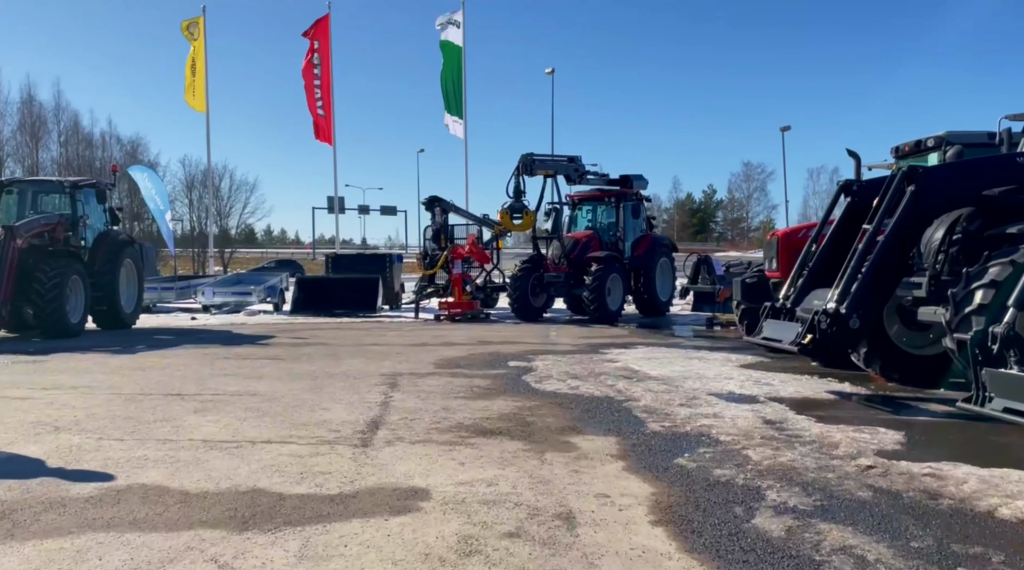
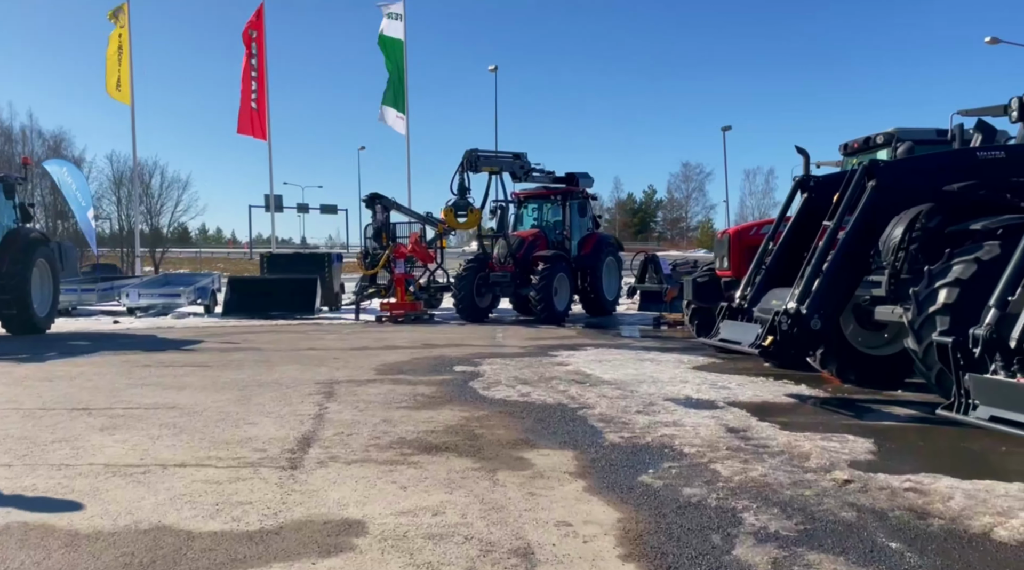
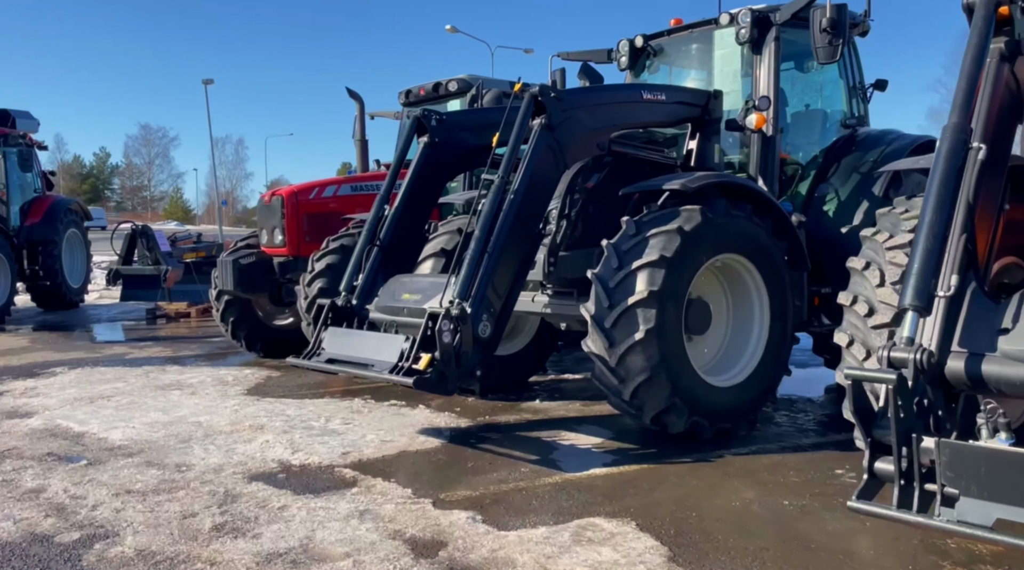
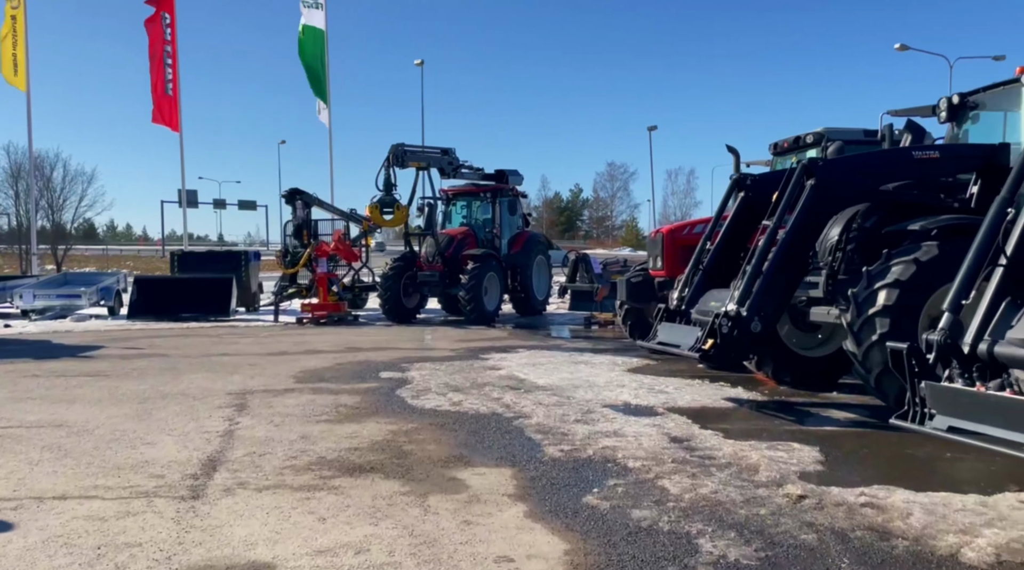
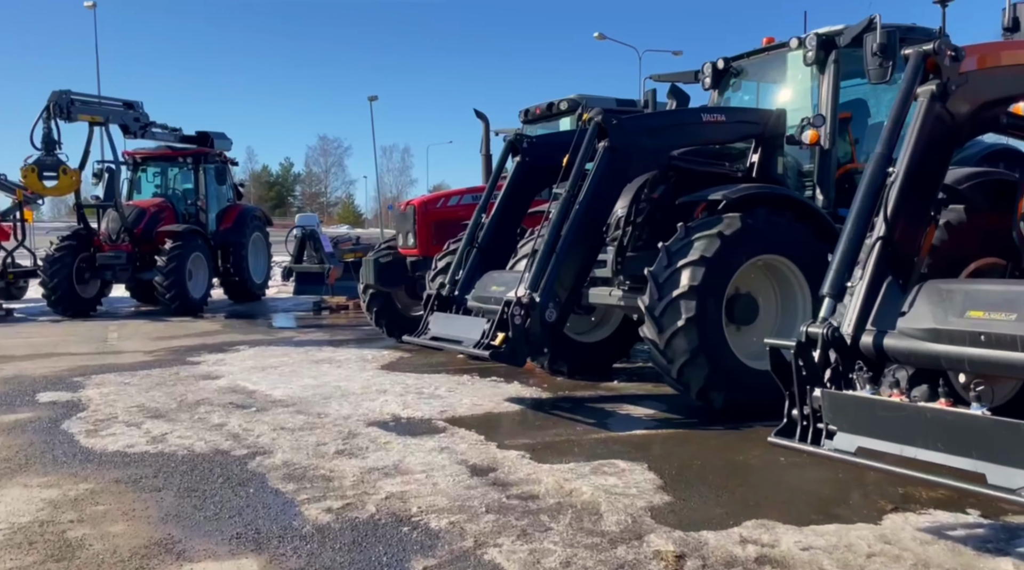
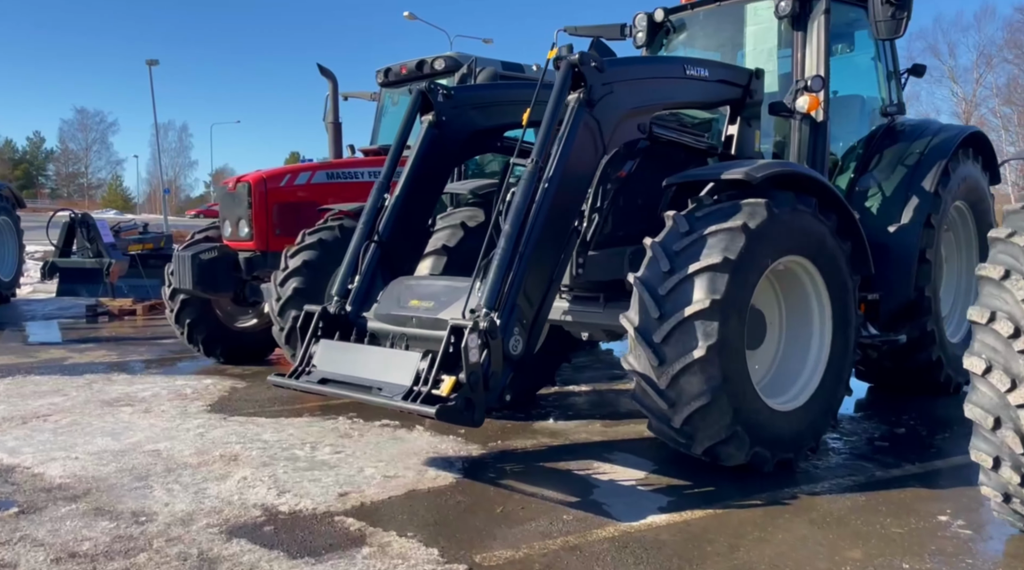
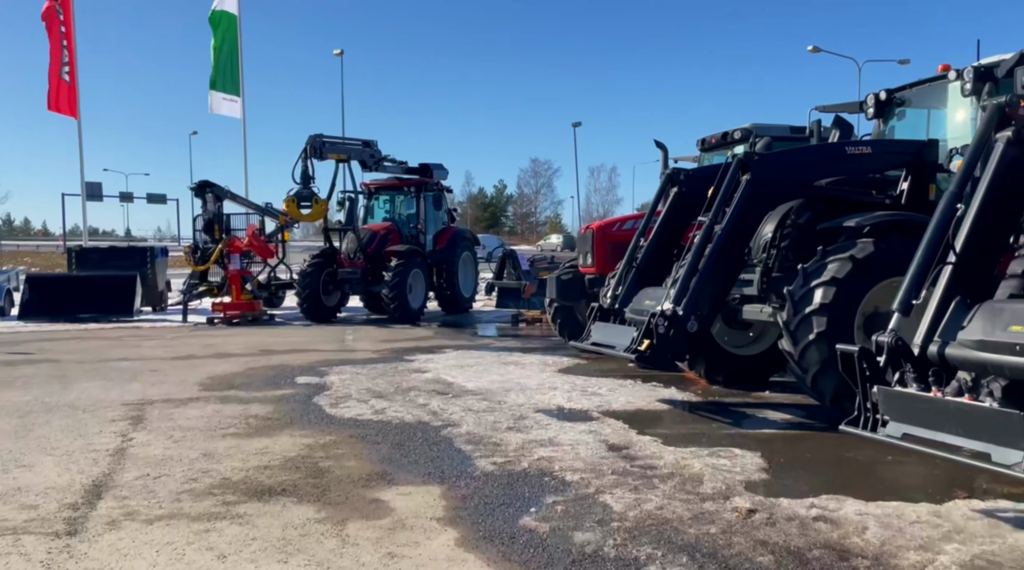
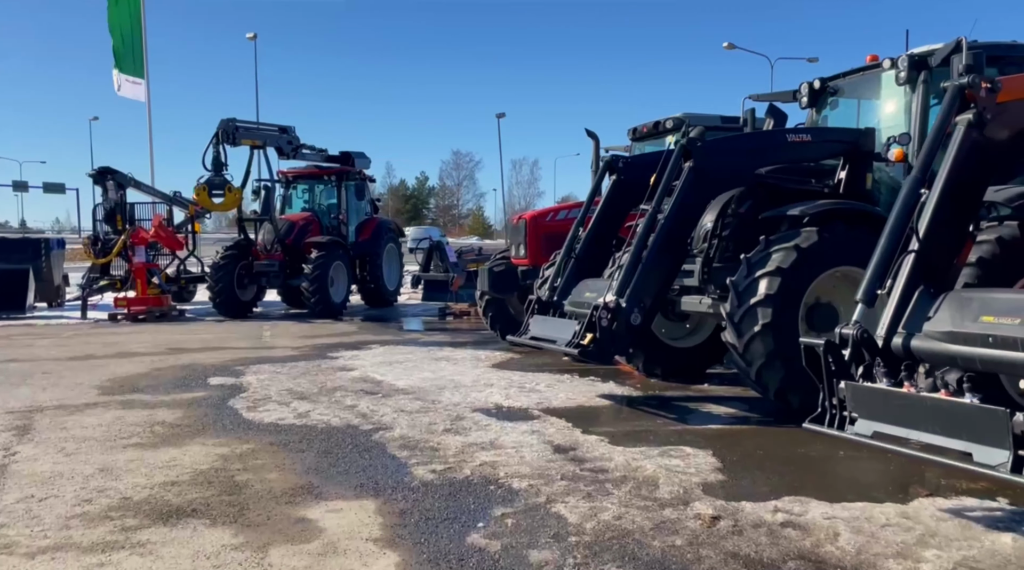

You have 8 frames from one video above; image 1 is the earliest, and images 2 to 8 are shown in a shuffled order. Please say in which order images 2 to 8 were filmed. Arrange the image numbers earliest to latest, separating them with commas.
2, 4, 7, 8, 5, 3, 6
